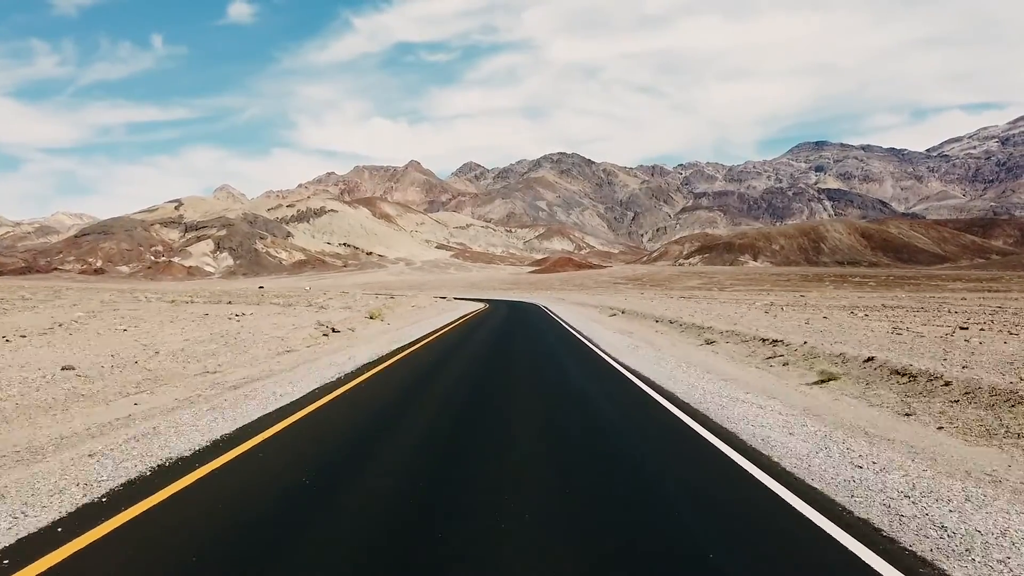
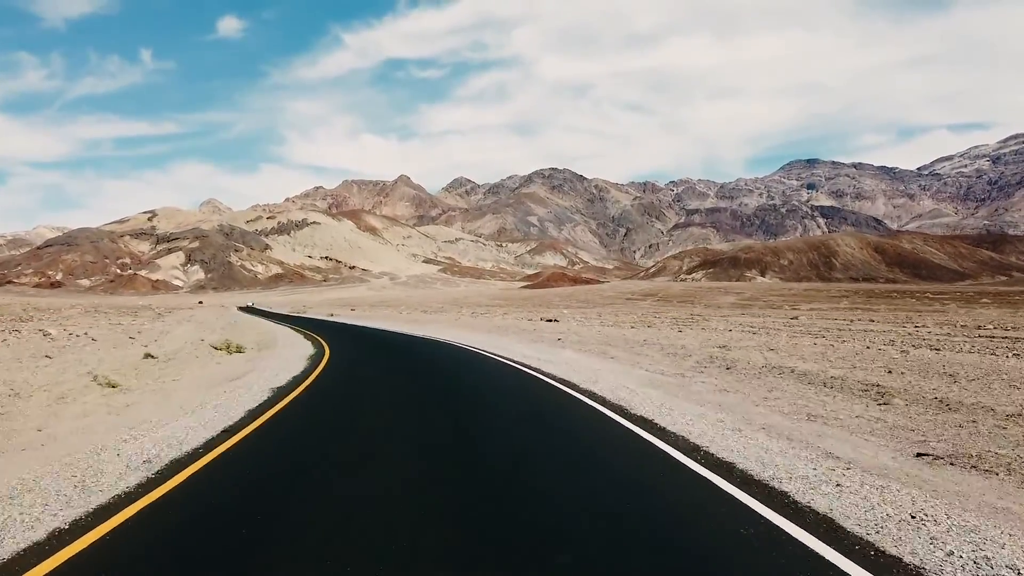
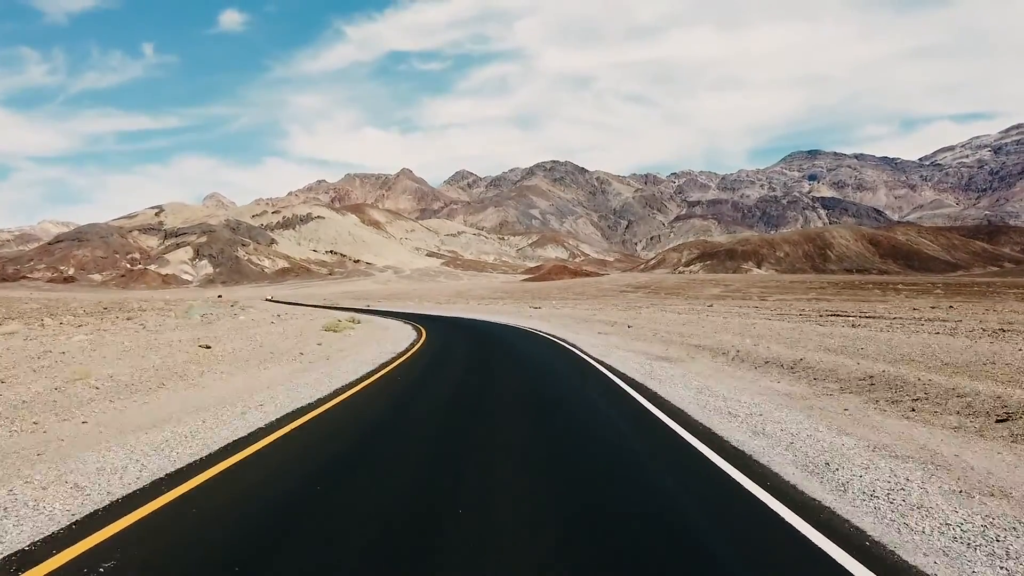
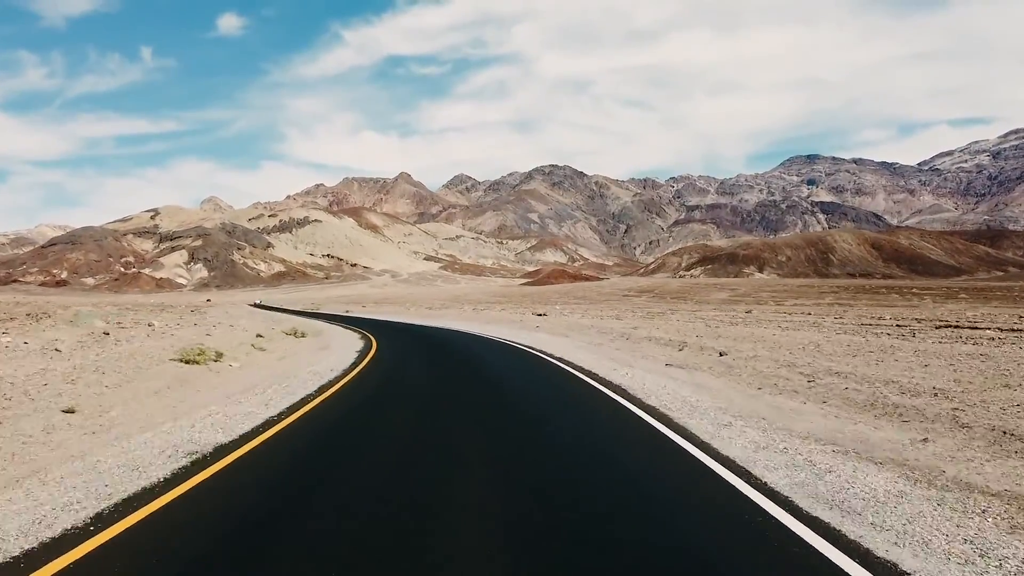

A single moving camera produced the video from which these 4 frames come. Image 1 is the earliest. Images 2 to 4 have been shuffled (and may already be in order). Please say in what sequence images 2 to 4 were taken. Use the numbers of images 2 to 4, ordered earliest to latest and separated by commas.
3, 4, 2
